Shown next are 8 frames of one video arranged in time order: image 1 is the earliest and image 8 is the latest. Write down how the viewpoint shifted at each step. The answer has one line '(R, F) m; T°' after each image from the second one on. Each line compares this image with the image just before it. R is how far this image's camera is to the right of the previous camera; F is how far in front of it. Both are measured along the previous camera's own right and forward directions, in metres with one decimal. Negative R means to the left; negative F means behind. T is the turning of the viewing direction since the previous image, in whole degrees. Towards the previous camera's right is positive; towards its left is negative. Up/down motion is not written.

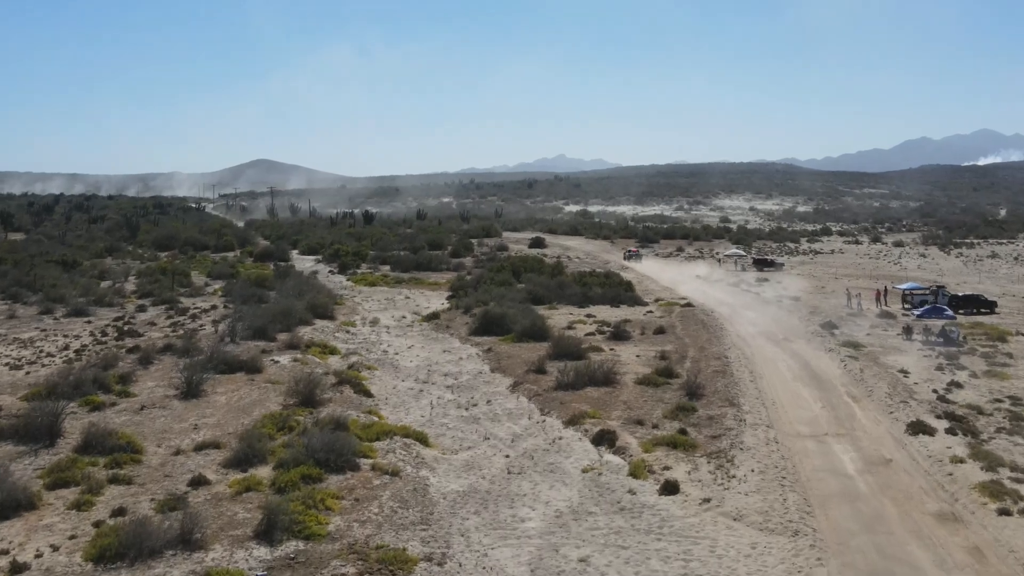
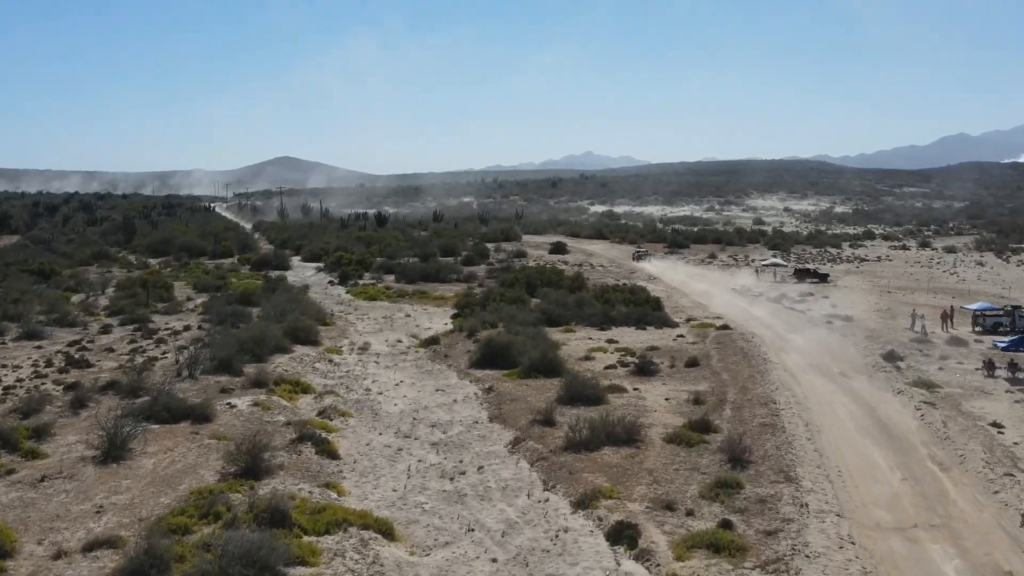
(+0.4, +3.9) m; -1°
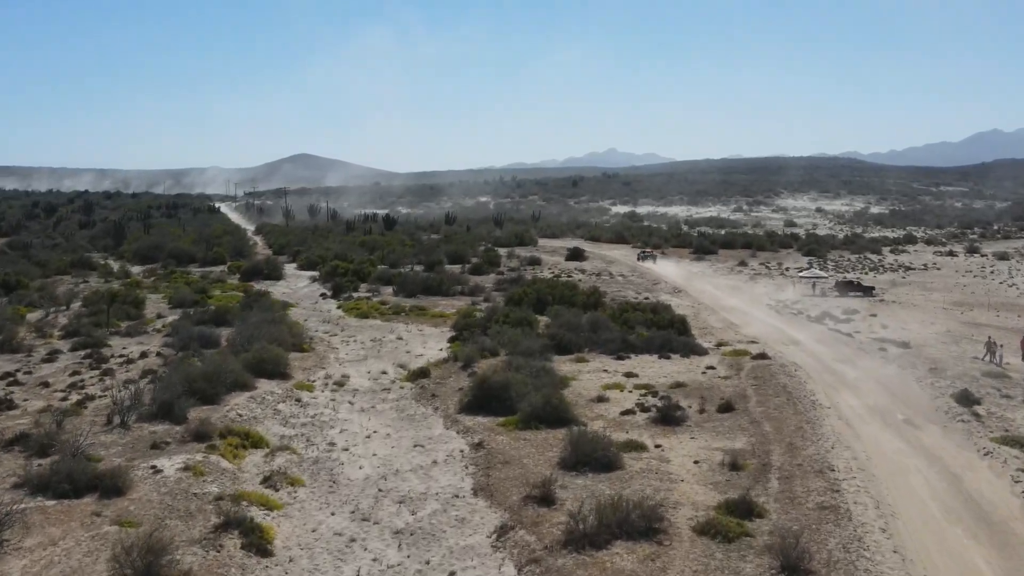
(+0.4, +3.8) m; -1°
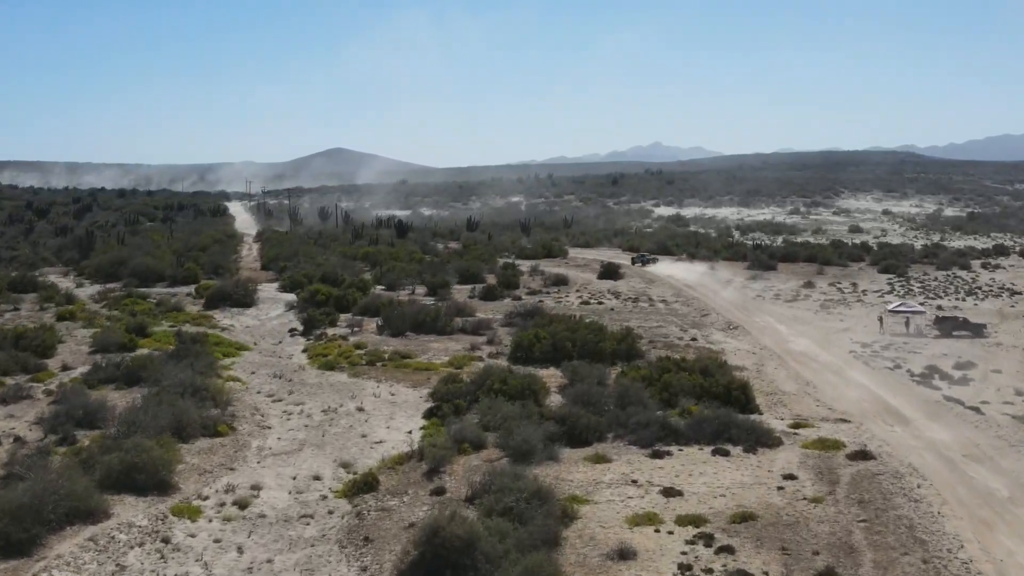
(+0.7, +7.2) m; -2°
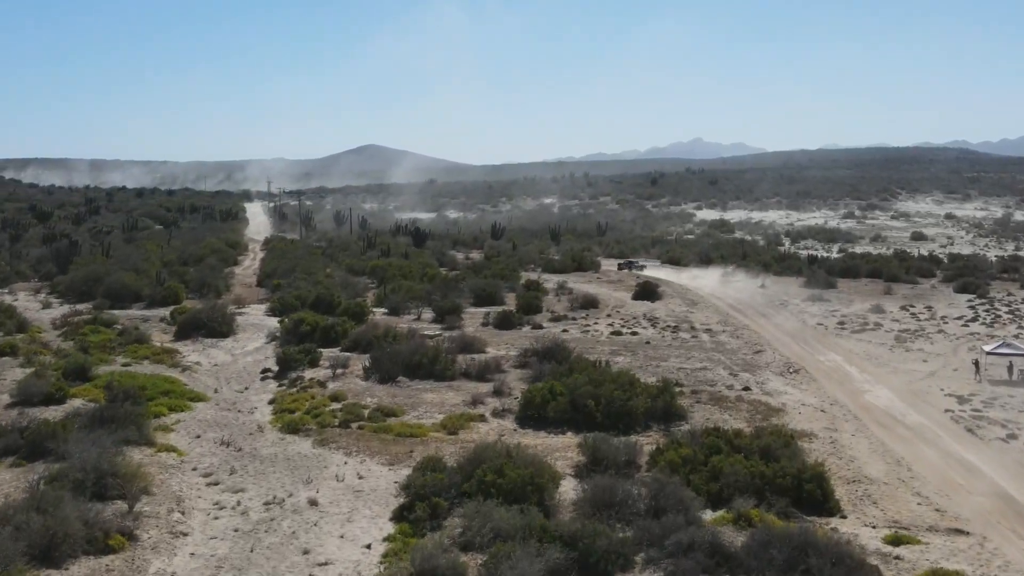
(+0.5, +4.9) m; -2°
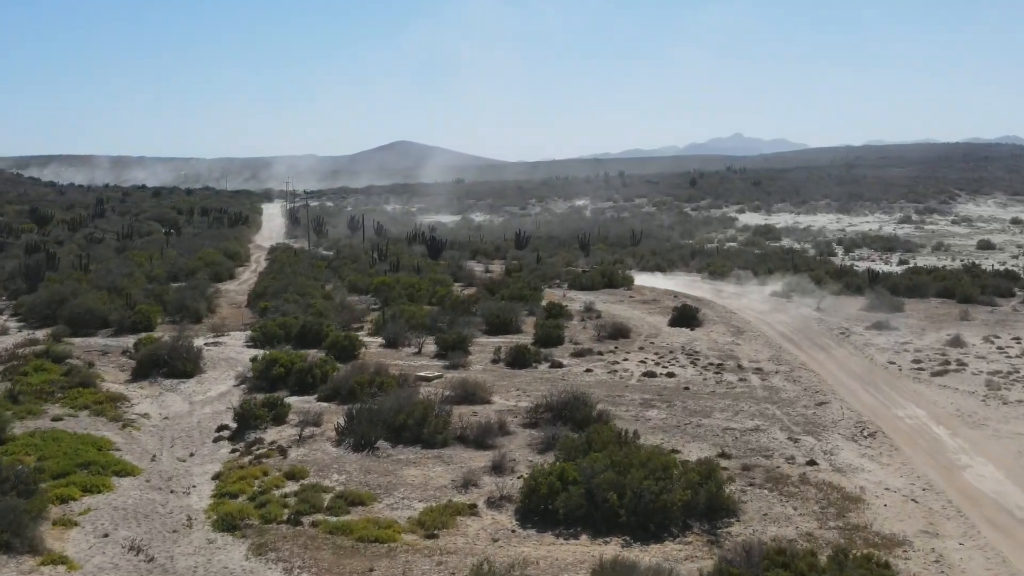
(+0.5, +4.6) m; -2°
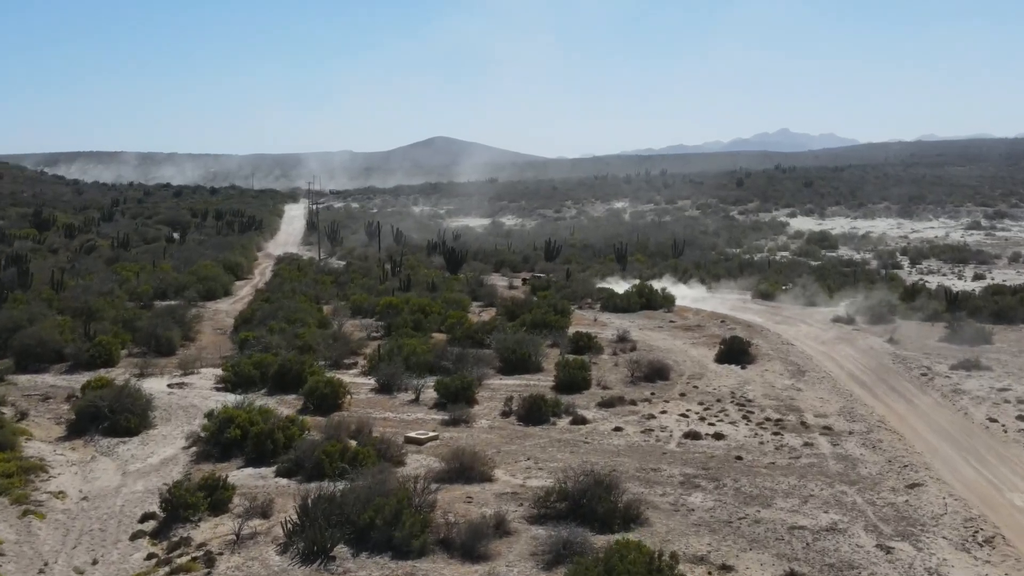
(+0.5, +4.6) m; -2°
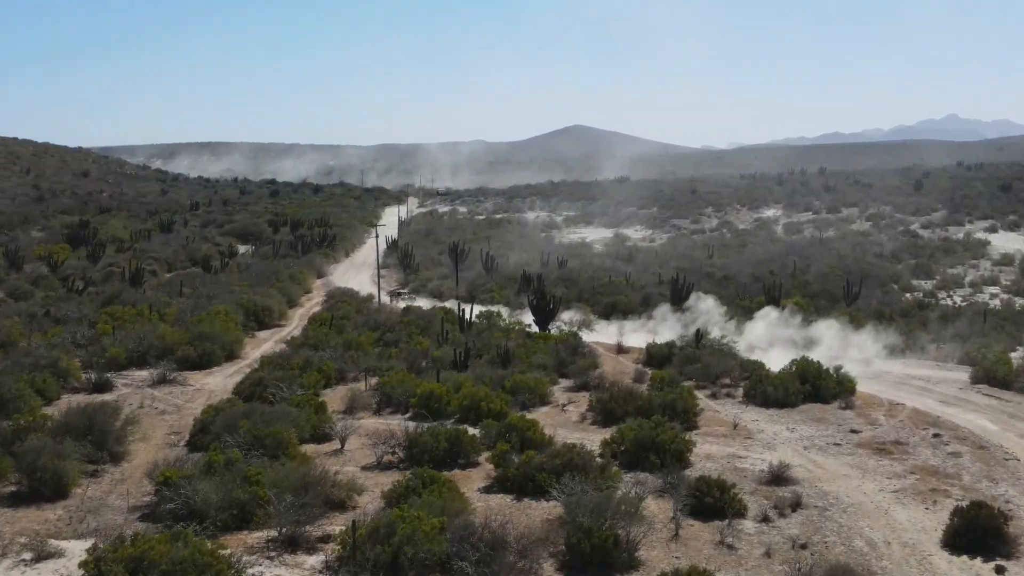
(+0.8, +11.0) m; -6°
